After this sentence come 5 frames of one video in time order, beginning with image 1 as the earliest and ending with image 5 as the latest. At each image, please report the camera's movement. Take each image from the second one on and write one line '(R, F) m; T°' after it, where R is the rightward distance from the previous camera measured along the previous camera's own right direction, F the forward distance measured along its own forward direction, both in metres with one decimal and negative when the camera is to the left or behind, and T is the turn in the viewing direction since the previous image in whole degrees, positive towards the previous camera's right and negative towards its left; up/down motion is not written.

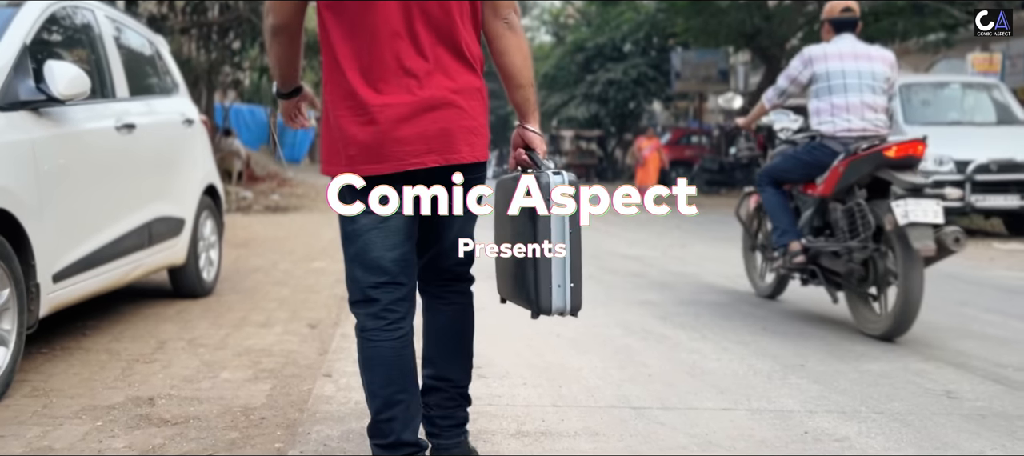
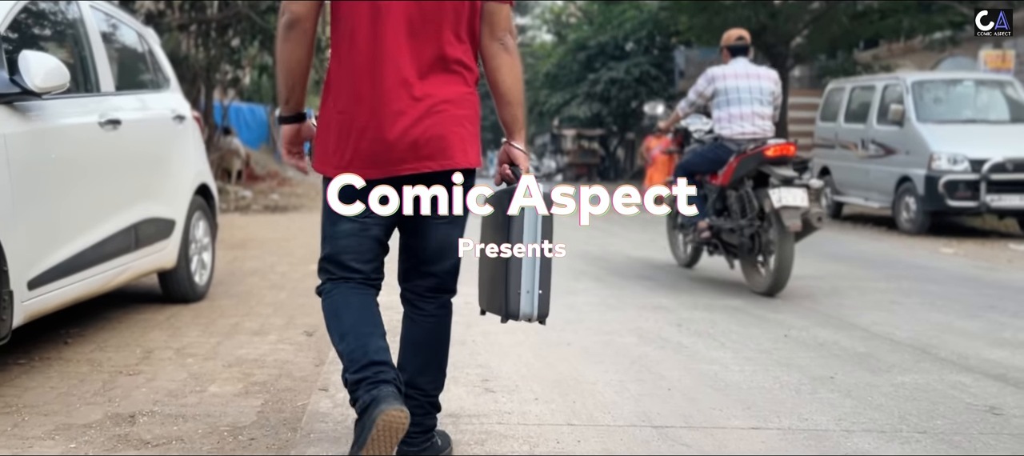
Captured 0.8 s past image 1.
(0.0, +0.3) m; 0°
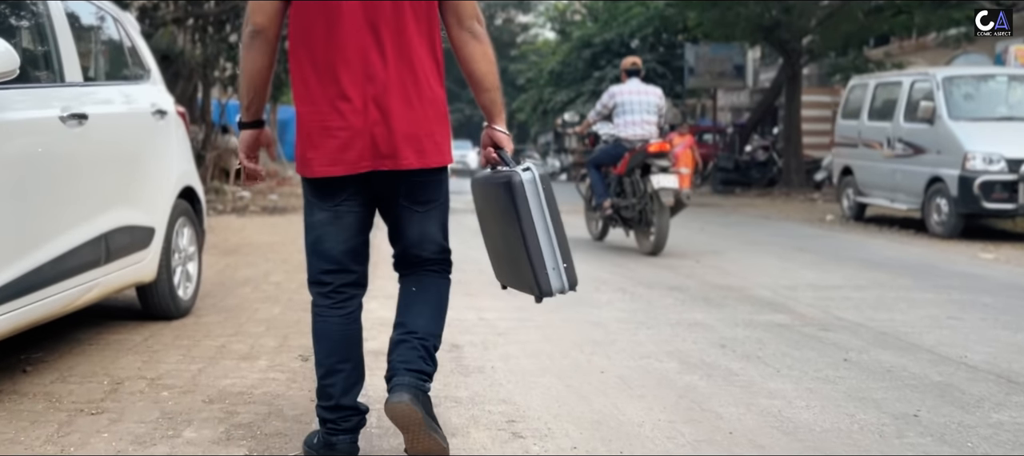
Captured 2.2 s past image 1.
(-0.1, +0.7) m; 0°
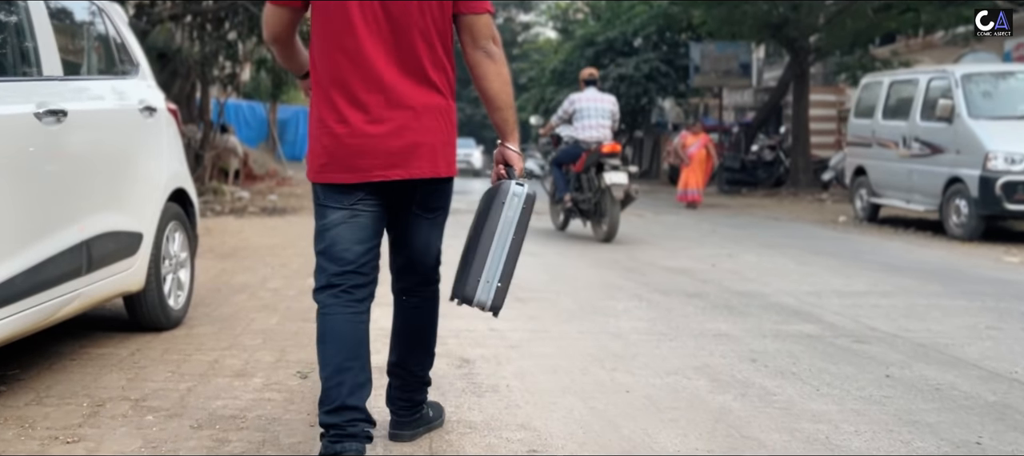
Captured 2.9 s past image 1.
(-0.1, +0.4) m; 0°
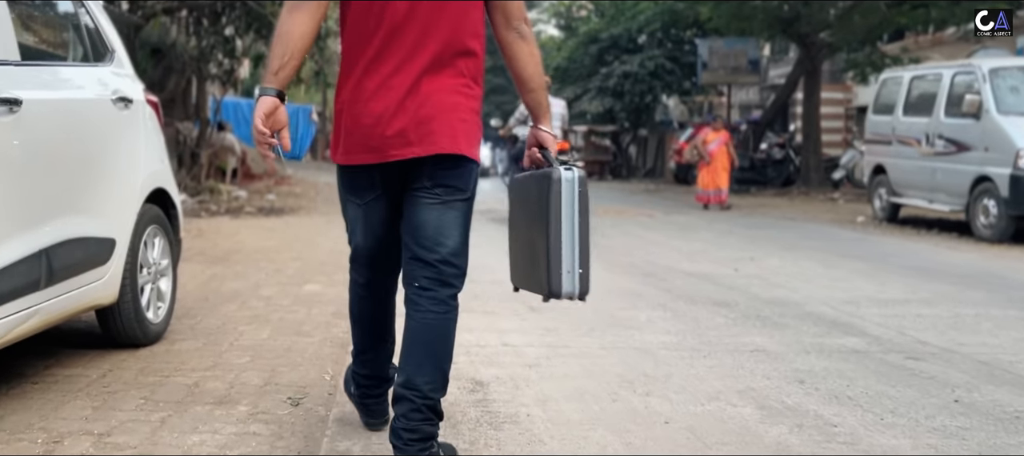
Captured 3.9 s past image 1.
(-0.1, +0.6) m; 0°
